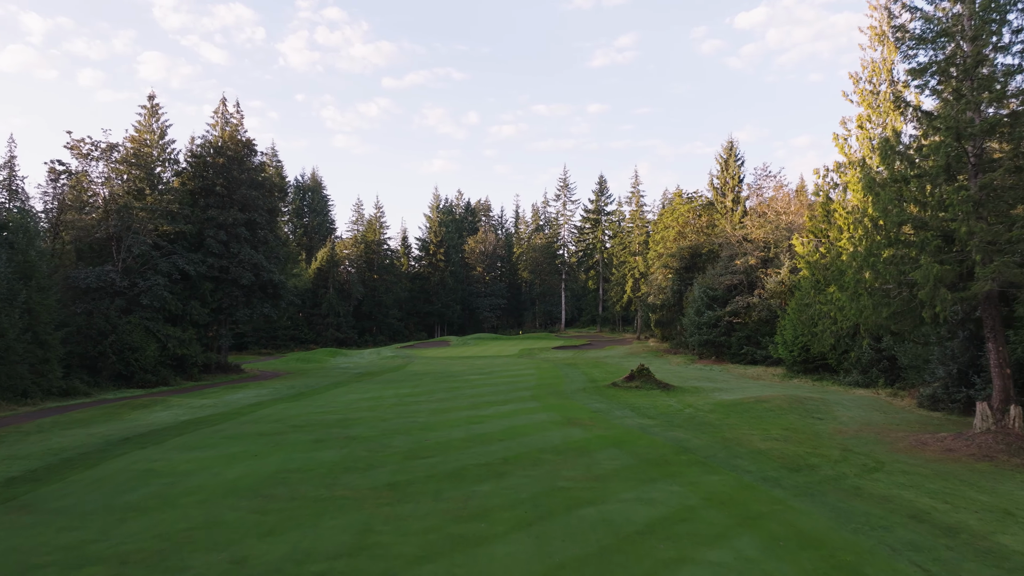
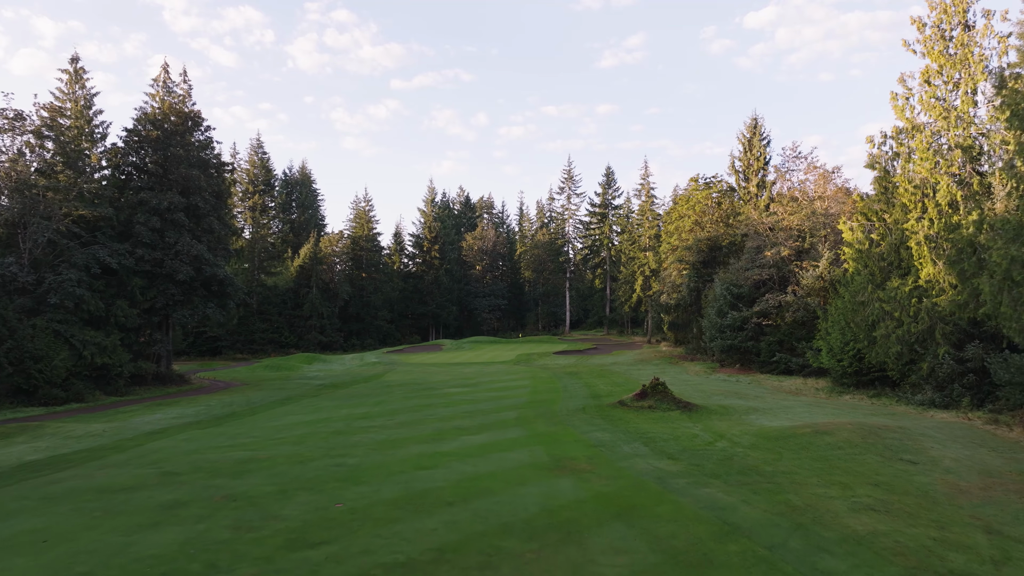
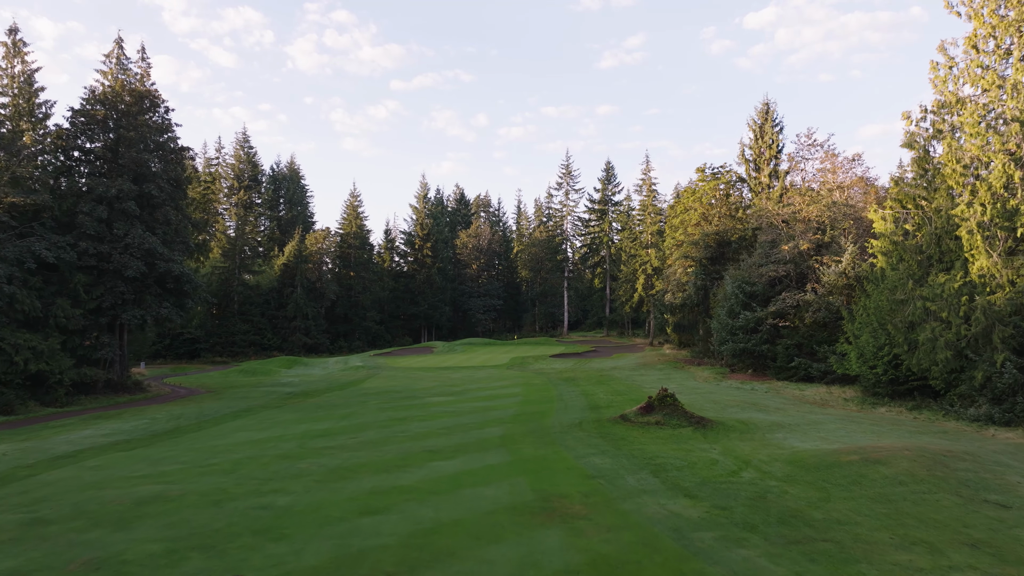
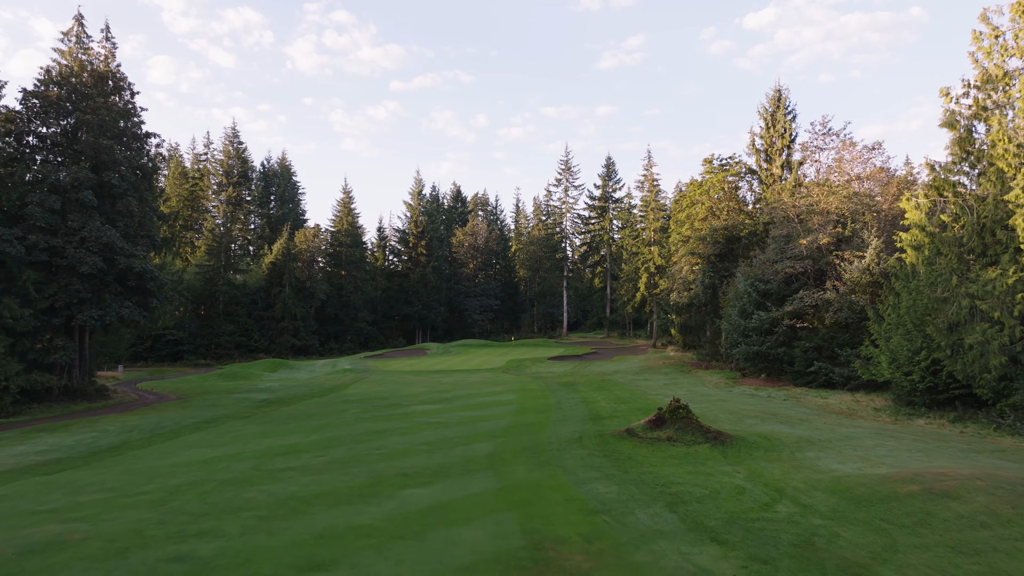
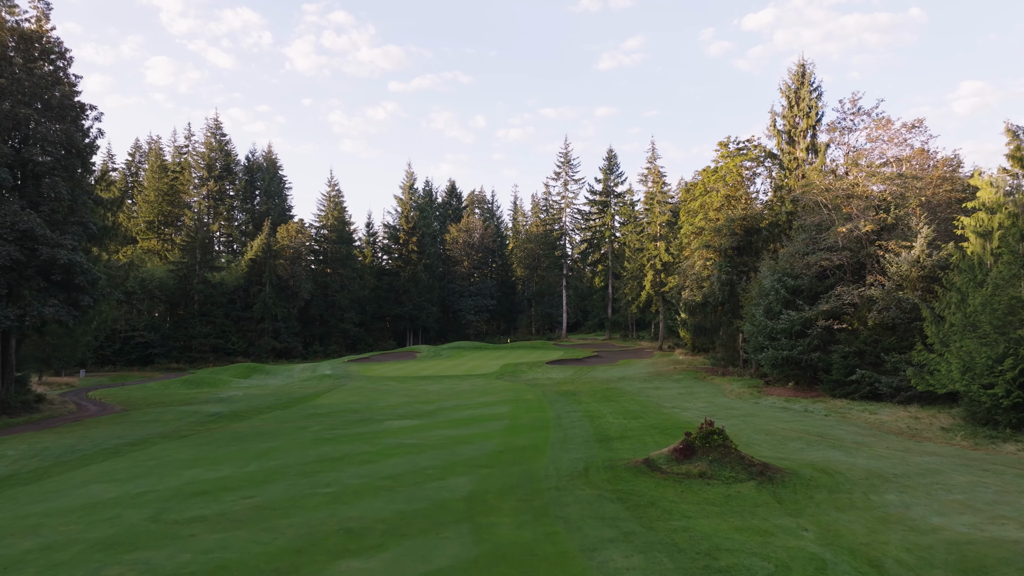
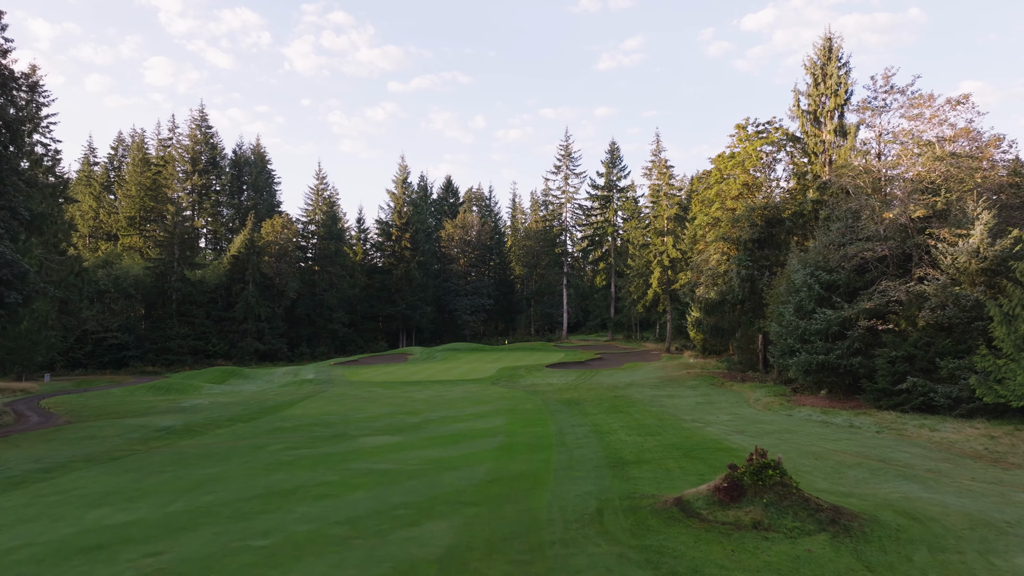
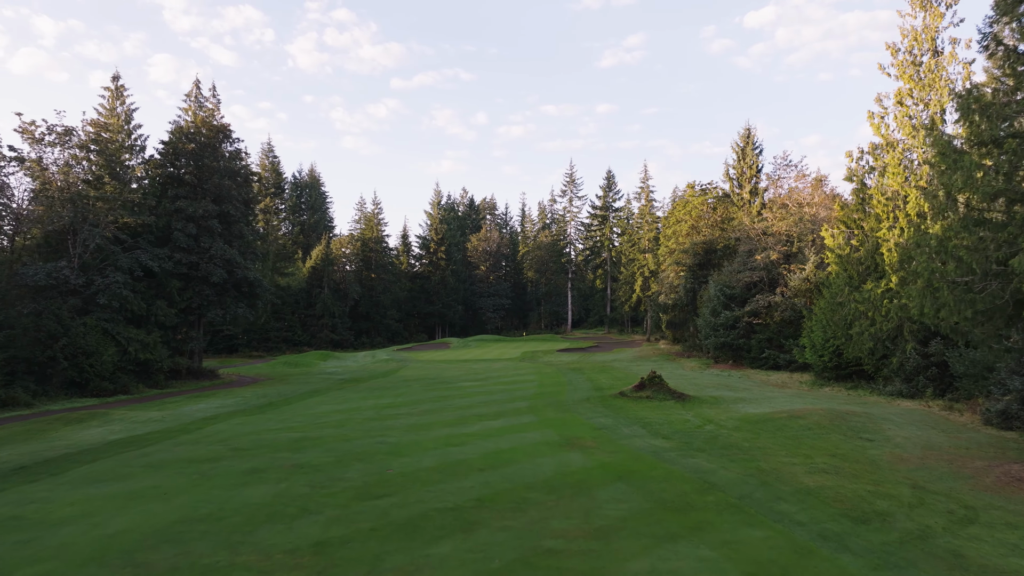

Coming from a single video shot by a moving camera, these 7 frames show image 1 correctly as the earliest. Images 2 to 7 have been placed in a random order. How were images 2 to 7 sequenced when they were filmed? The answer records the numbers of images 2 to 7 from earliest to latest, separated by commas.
7, 2, 3, 4, 5, 6
